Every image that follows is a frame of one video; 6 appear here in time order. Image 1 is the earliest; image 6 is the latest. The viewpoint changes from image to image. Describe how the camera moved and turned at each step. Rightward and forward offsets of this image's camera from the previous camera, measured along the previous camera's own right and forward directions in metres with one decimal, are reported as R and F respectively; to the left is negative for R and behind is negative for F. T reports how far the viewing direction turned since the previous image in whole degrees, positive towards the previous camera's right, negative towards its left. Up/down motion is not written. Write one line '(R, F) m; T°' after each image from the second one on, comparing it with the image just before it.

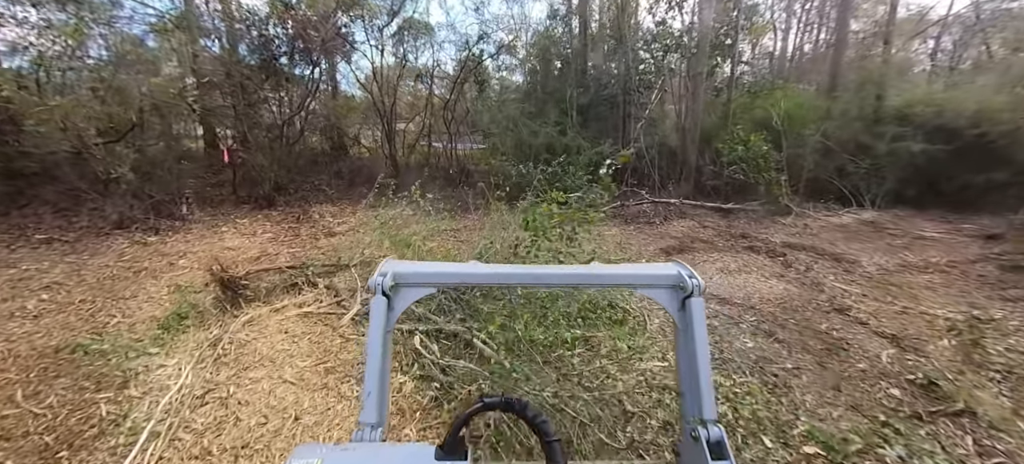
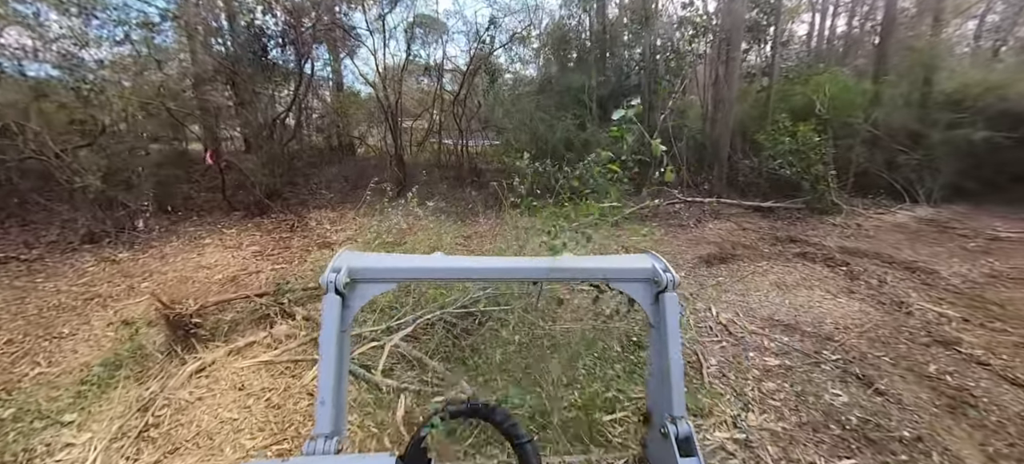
(0.0, +0.6) m; -2°
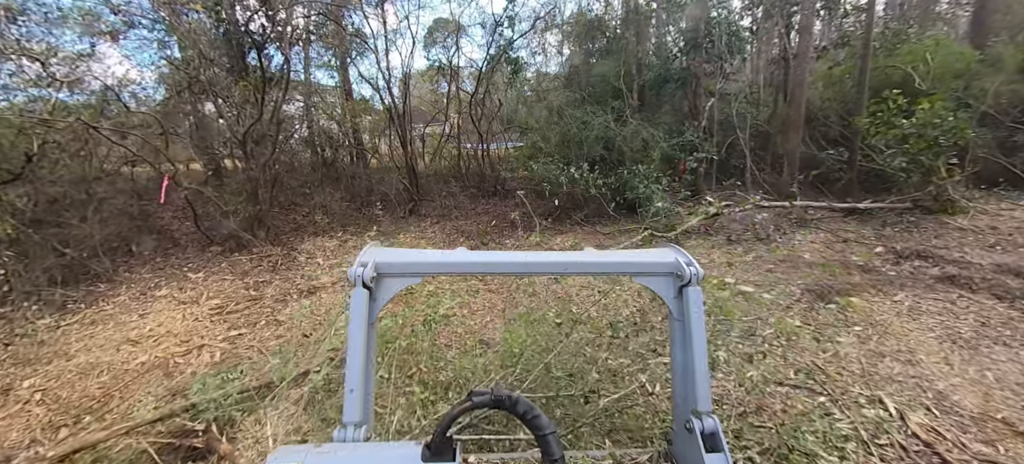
(-0.1, +1.0) m; -4°
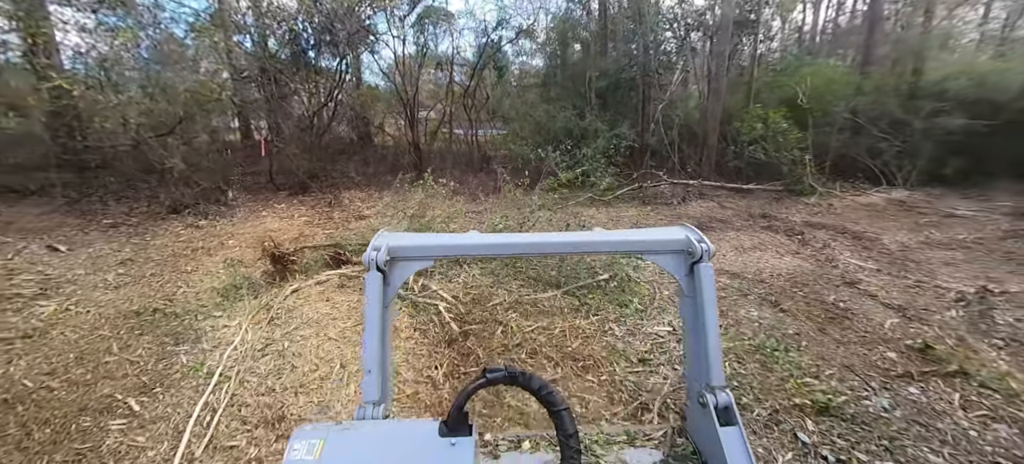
(0.0, -1.8) m; +3°
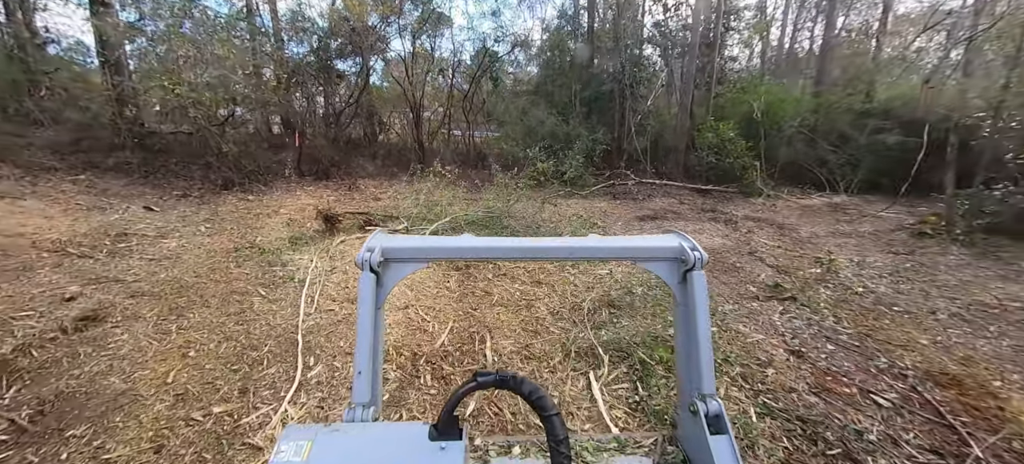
(0.0, -1.1) m; +1°
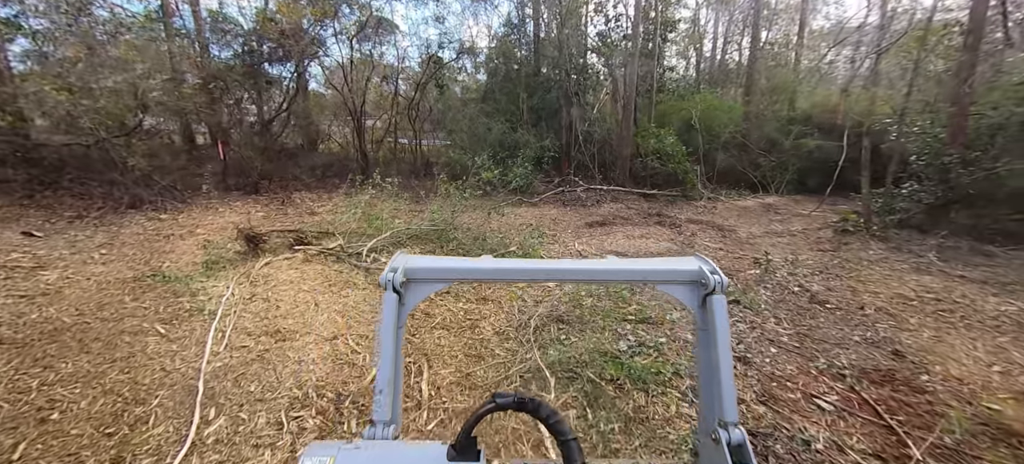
(+0.1, +0.2) m; +6°
